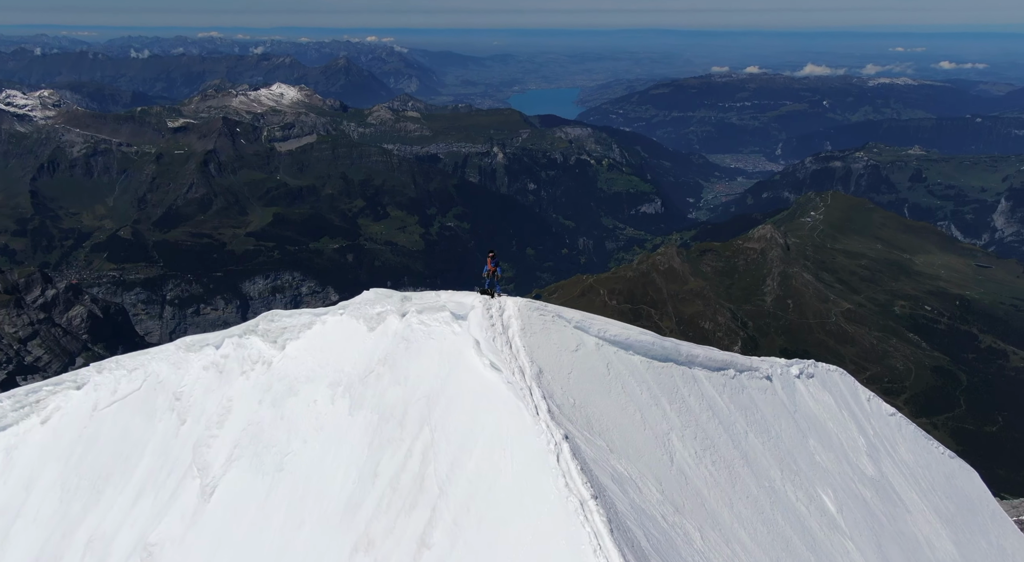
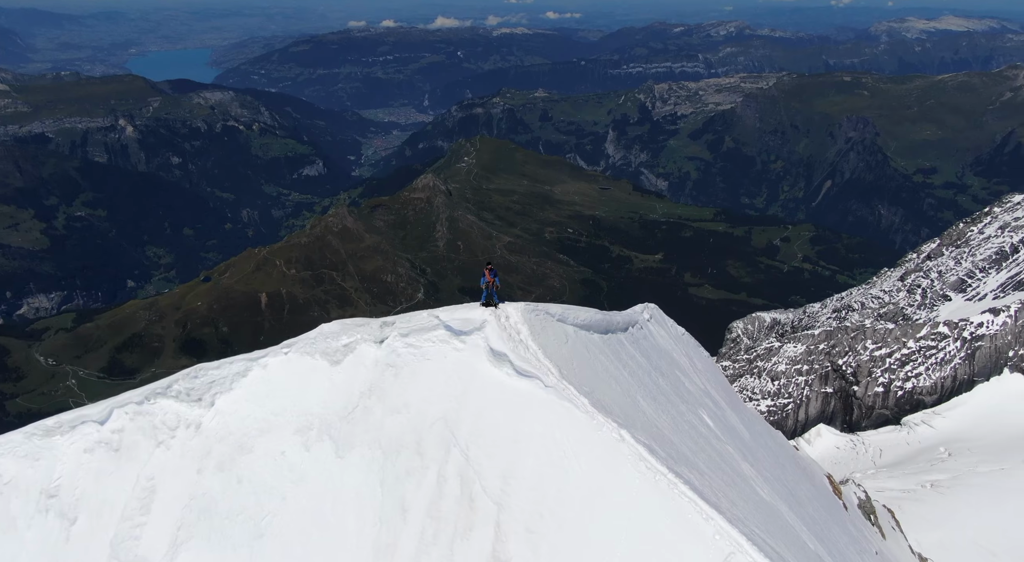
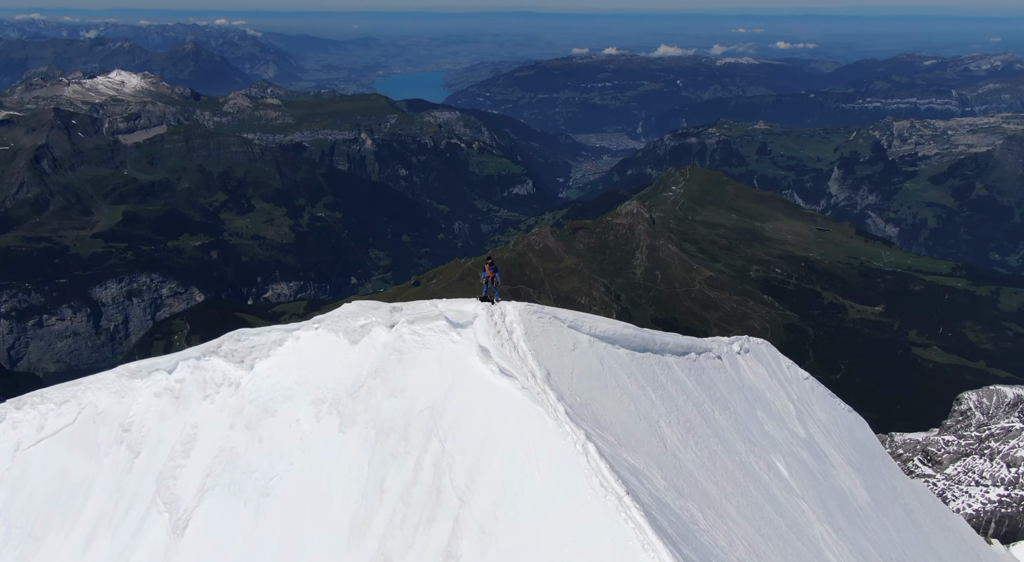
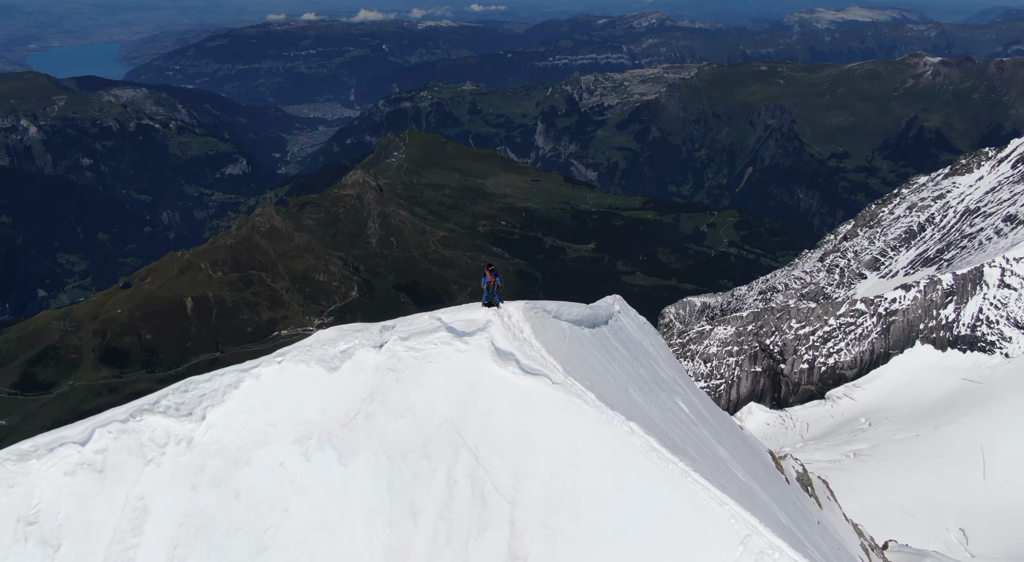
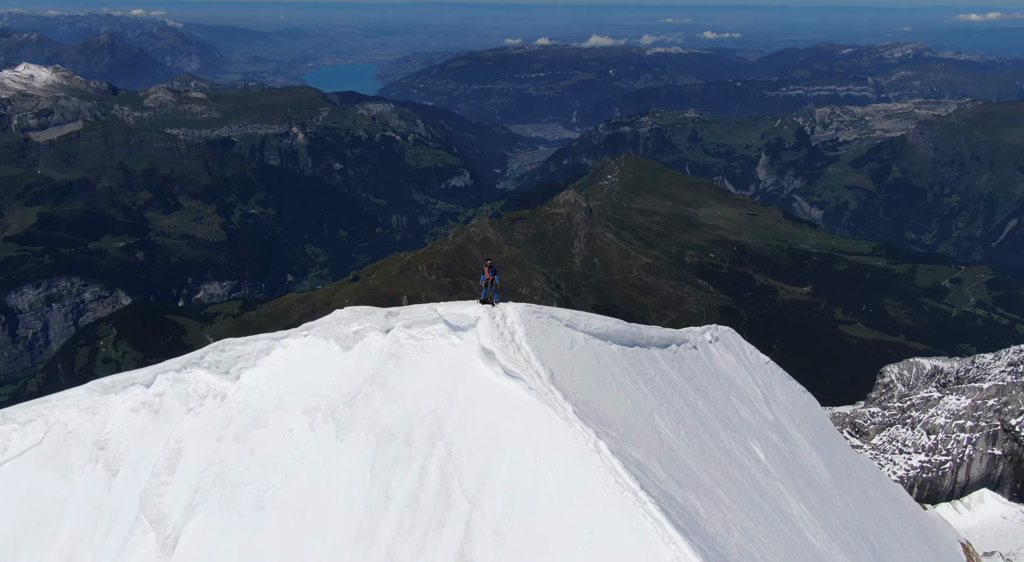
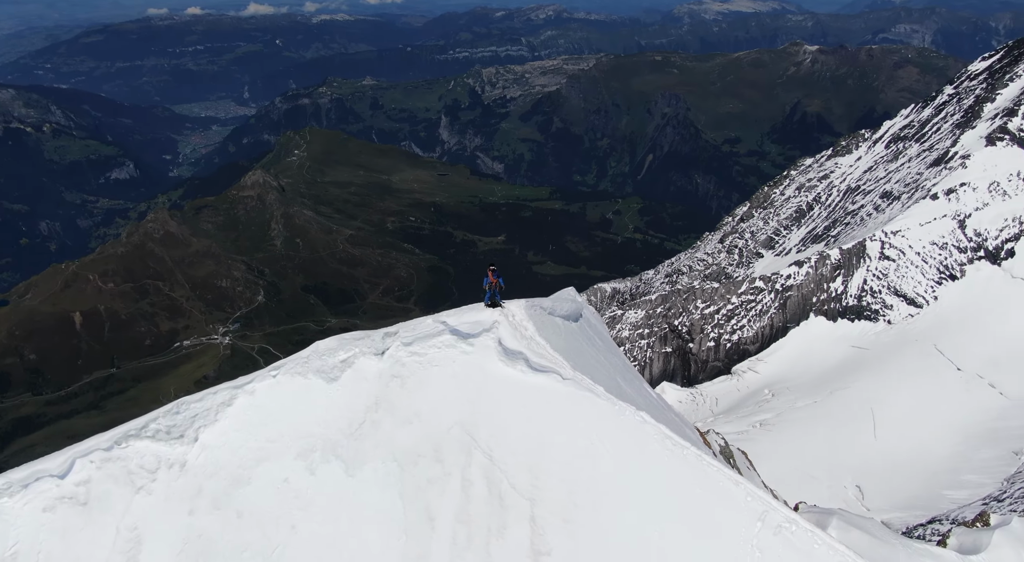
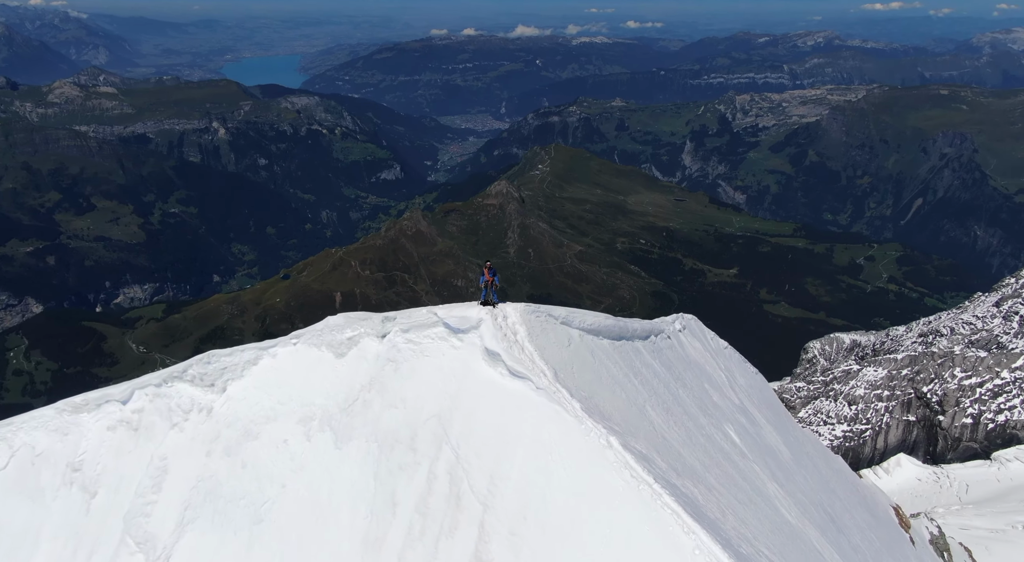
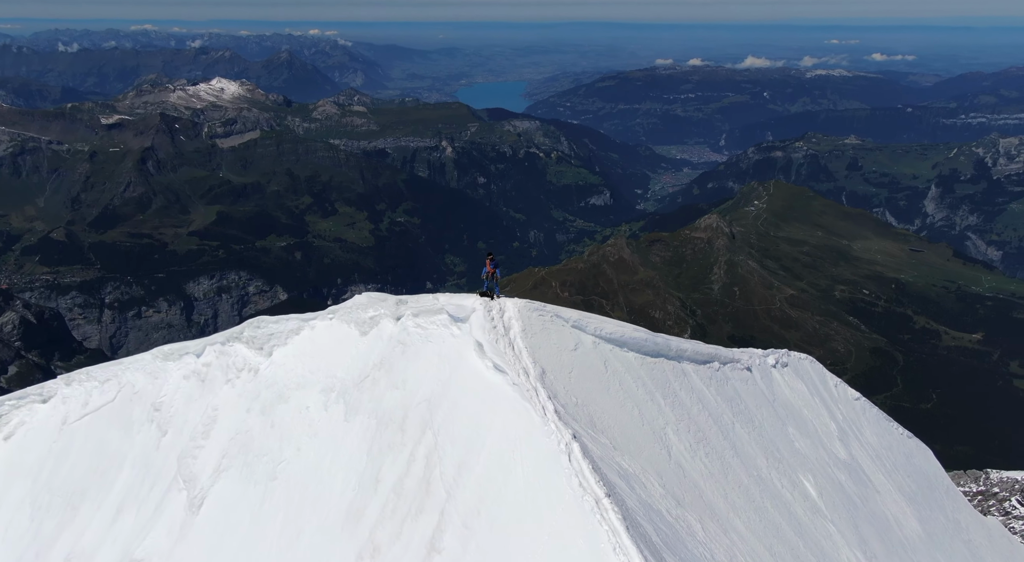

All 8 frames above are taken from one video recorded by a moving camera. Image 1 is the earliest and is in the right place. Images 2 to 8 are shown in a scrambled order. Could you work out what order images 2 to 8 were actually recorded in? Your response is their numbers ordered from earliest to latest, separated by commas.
8, 3, 5, 7, 2, 4, 6
